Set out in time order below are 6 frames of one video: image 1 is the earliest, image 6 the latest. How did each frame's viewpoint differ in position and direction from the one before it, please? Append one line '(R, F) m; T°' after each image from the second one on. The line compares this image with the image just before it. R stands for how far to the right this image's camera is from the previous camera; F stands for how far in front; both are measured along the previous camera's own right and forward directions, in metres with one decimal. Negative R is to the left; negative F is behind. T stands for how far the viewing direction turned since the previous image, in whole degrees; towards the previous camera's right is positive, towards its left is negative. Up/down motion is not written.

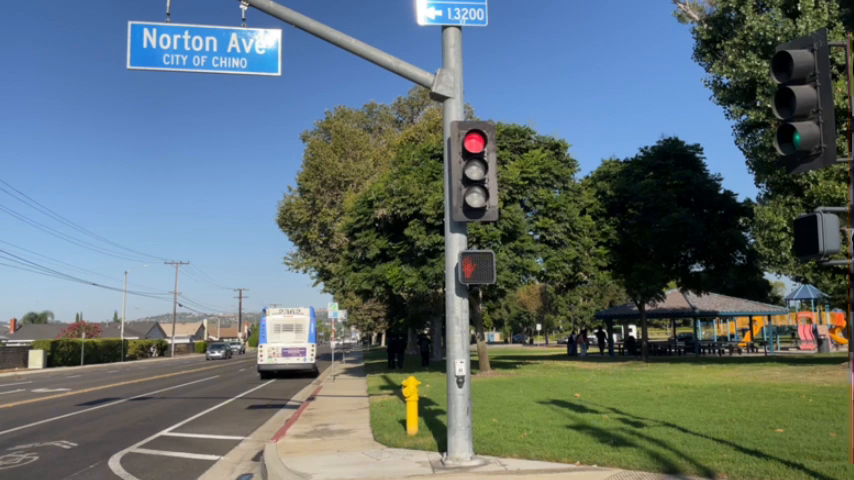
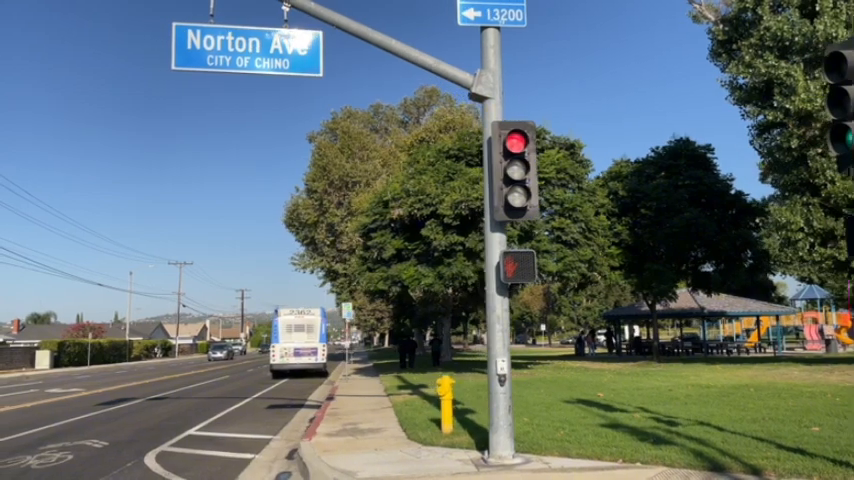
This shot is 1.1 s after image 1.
(-0.5, -0.1) m; 0°
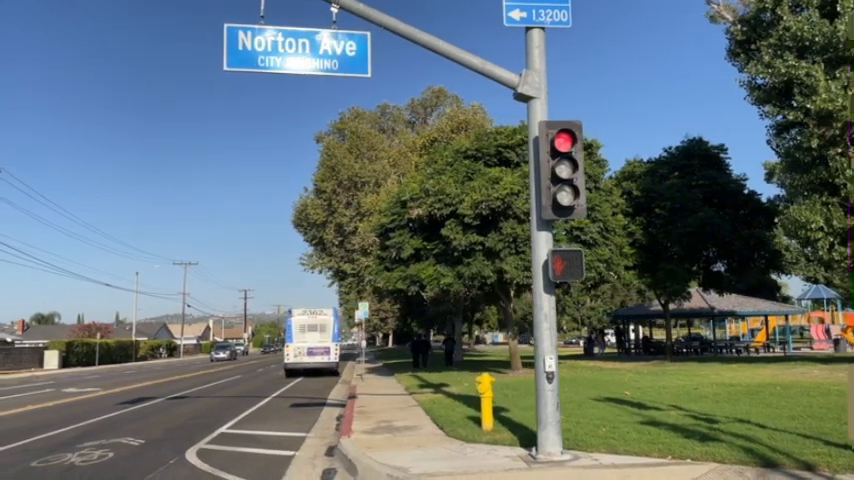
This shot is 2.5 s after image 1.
(-0.6, -0.1) m; 0°
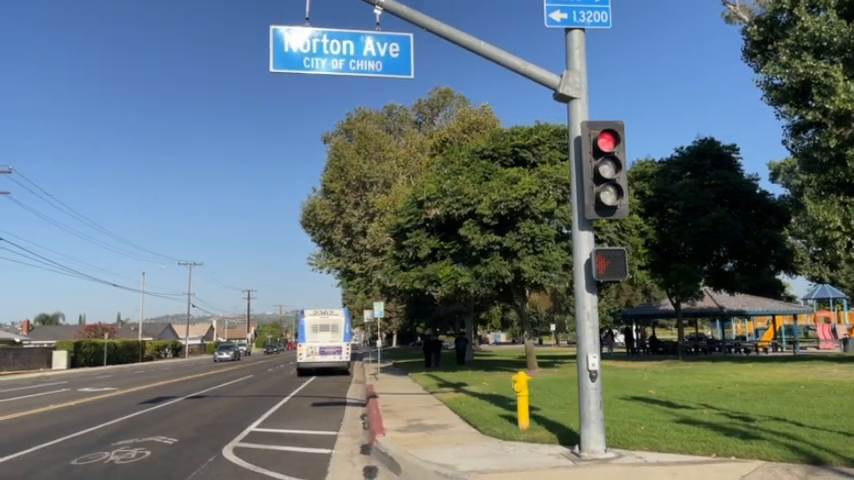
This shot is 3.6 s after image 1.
(-0.5, -0.1) m; 0°
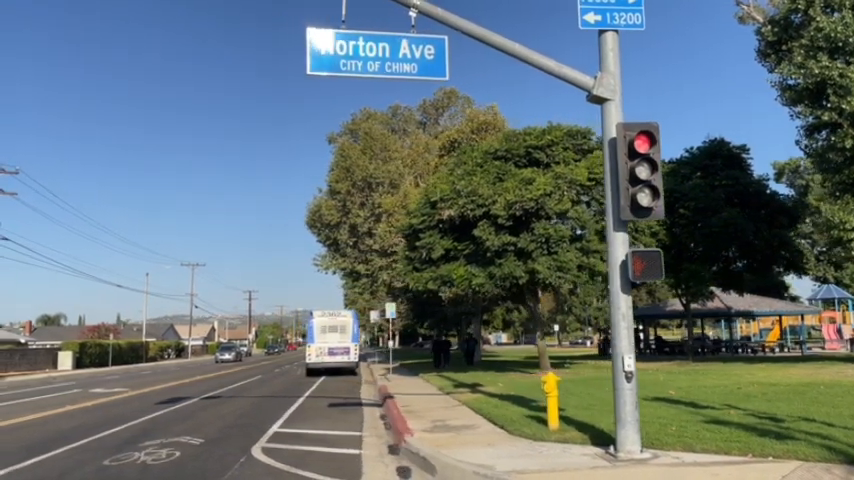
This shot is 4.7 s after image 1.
(-0.5, 0.0) m; 0°
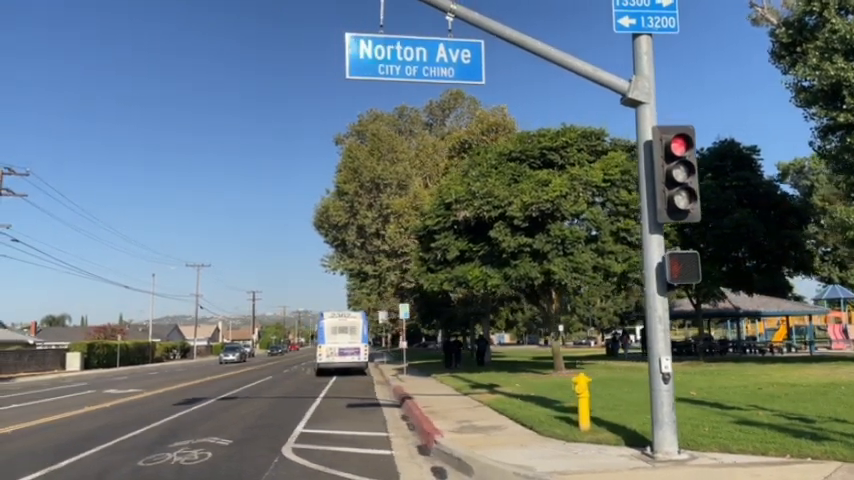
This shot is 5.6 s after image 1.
(-0.5, -0.1) m; 0°
